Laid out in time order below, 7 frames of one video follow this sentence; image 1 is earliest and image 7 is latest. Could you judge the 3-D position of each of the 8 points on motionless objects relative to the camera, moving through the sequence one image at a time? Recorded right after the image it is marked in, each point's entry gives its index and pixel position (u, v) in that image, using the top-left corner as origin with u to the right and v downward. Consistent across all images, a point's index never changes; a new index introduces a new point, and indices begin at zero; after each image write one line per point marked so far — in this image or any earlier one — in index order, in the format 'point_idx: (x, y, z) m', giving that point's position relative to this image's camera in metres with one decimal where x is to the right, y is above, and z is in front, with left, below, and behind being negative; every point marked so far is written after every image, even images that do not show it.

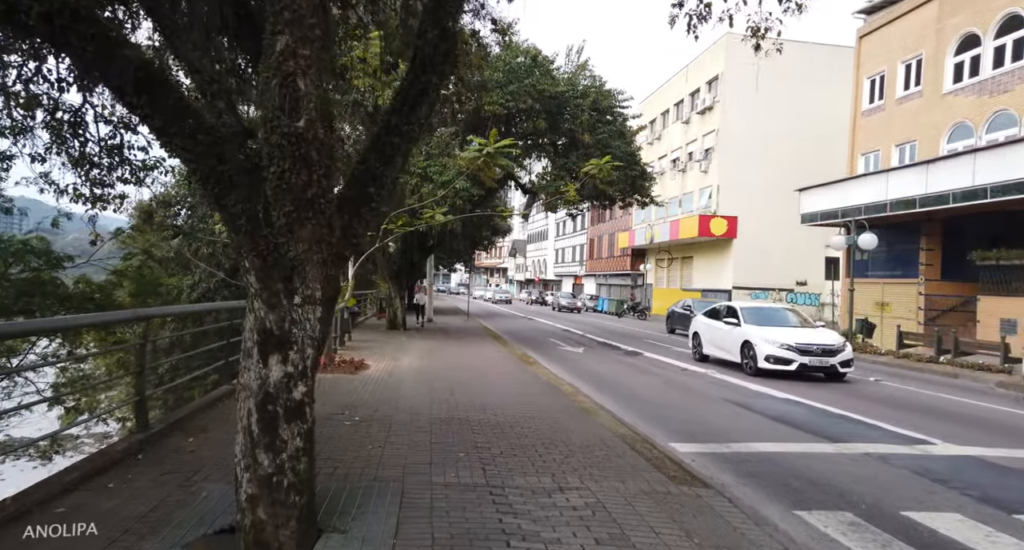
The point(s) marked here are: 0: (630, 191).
0: (+3.7, +2.6, +18.6) m
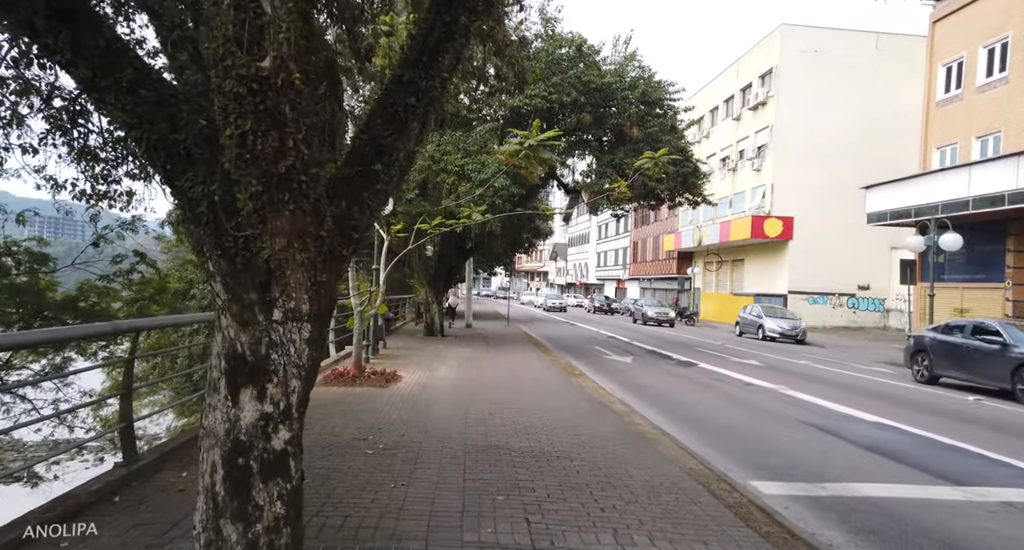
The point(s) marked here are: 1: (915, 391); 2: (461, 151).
0: (+5.0, +2.5, +17.5) m
1: (+7.2, -2.1, +10.6) m
2: (-1.2, +2.8, +13.7) m
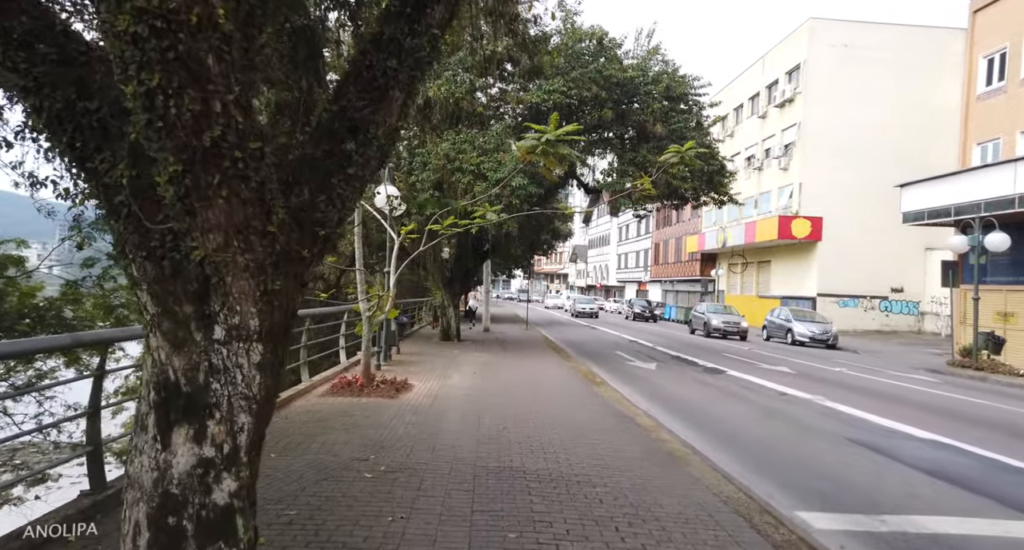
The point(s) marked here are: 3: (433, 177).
0: (+5.5, +2.5, +16.8) m
1: (+7.4, -2.1, +9.9) m
2: (-0.8, +2.8, +13.2) m
3: (-1.8, +2.2, +13.4) m
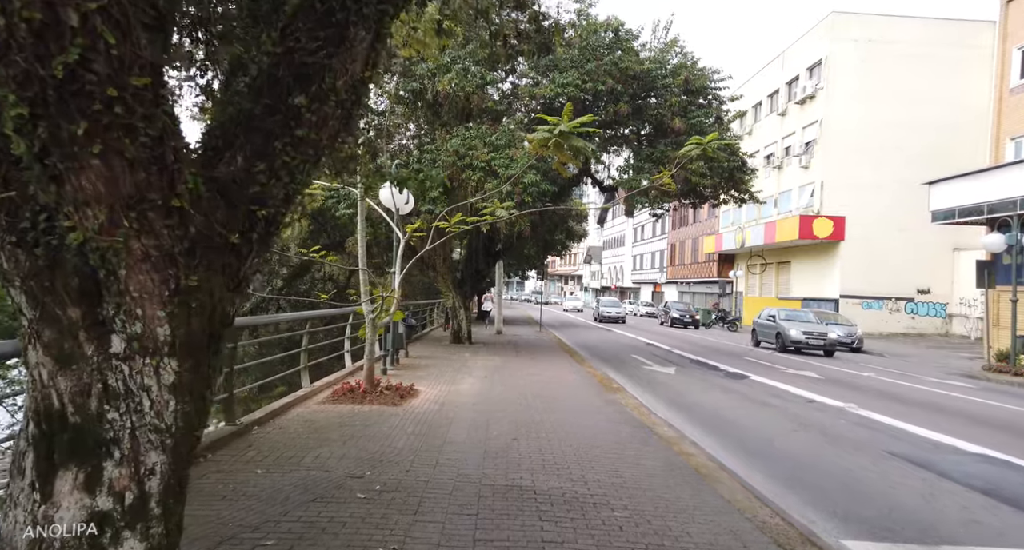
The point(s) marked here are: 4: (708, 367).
0: (+5.8, +2.4, +16.2) m
1: (+7.6, -2.1, +9.2) m
2: (-0.5, +2.8, +12.8) m
3: (-1.5, +2.2, +12.9) m
4: (+4.5, -2.1, +13.7) m
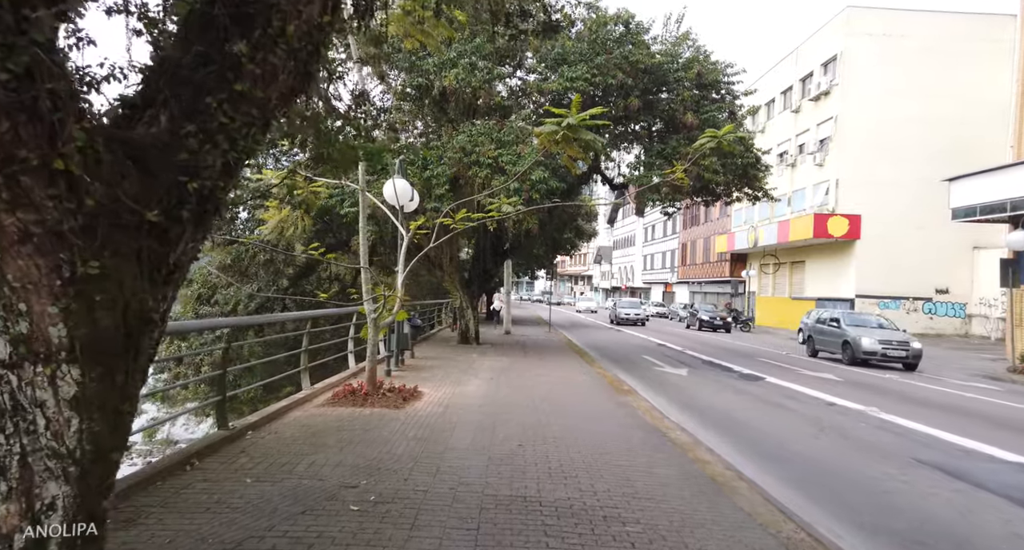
0: (+6.1, +2.5, +15.8) m
1: (+7.7, -2.1, +8.8) m
2: (-0.4, +2.8, +12.5) m
3: (-1.4, +2.2, +12.7) m
4: (+4.7, -2.1, +13.3) m
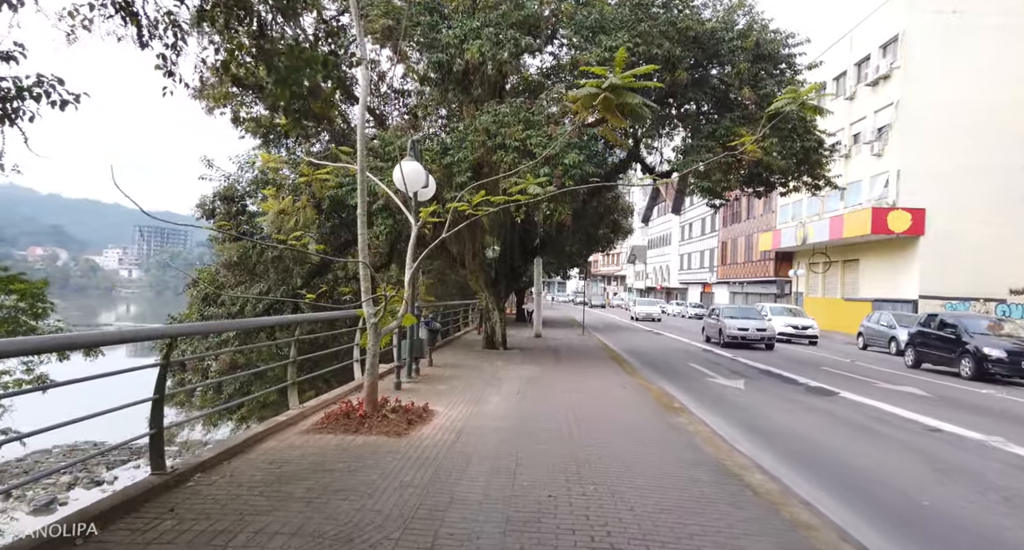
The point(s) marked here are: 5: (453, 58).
0: (+6.8, +2.5, +14.0) m
1: (+8.1, -2.0, +6.9) m
2: (+0.2, +2.8, +11.1) m
3: (-0.8, +2.2, +11.3) m
4: (+5.3, -2.0, +11.6) m
5: (-1.1, +4.2, +11.6) m
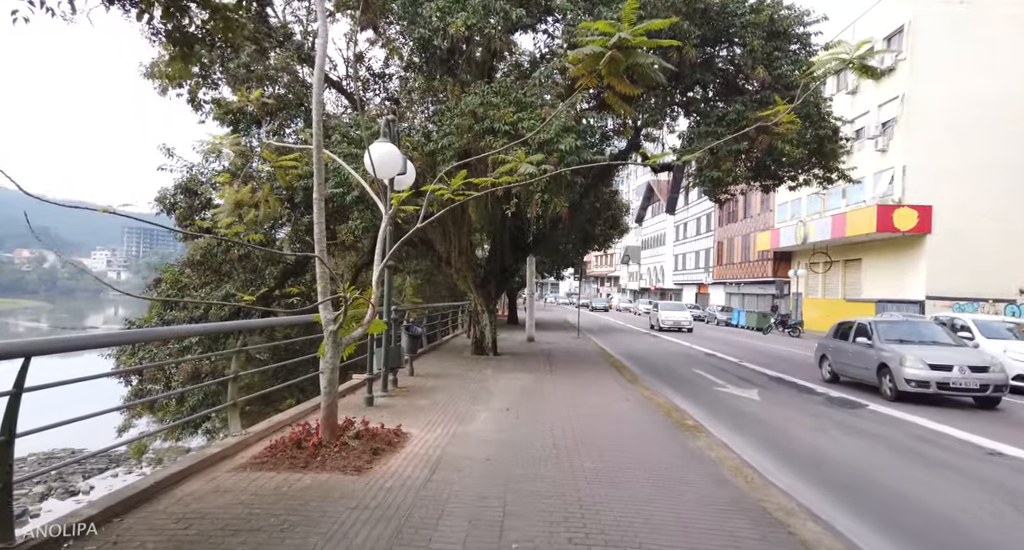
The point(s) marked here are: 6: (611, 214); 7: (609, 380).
0: (+6.6, +2.5, +13.0) m
1: (+8.0, -2.0, +5.9) m
2: (0.0, +2.8, +10.0) m
3: (-1.0, +2.2, +10.2) m
4: (+5.1, -2.0, +10.6) m
5: (-1.3, +4.2, +10.5) m
6: (+2.9, +1.8, +17.6) m
7: (+1.8, -1.9, +10.8) m
